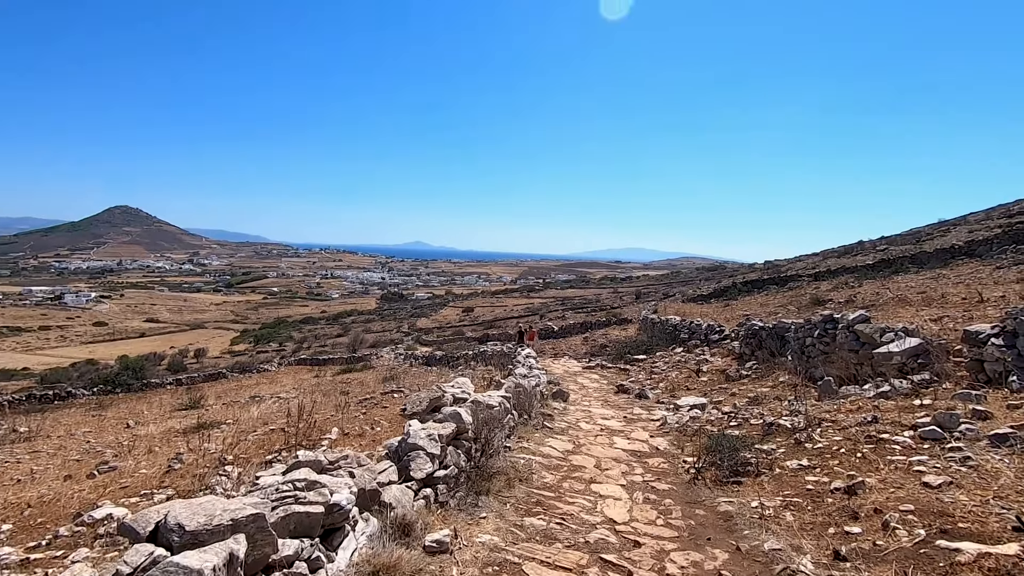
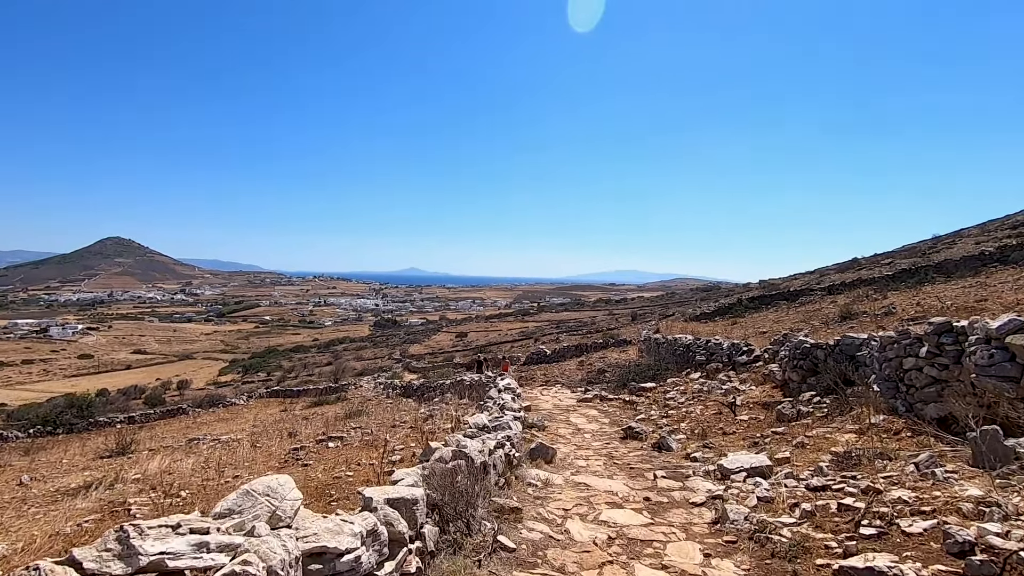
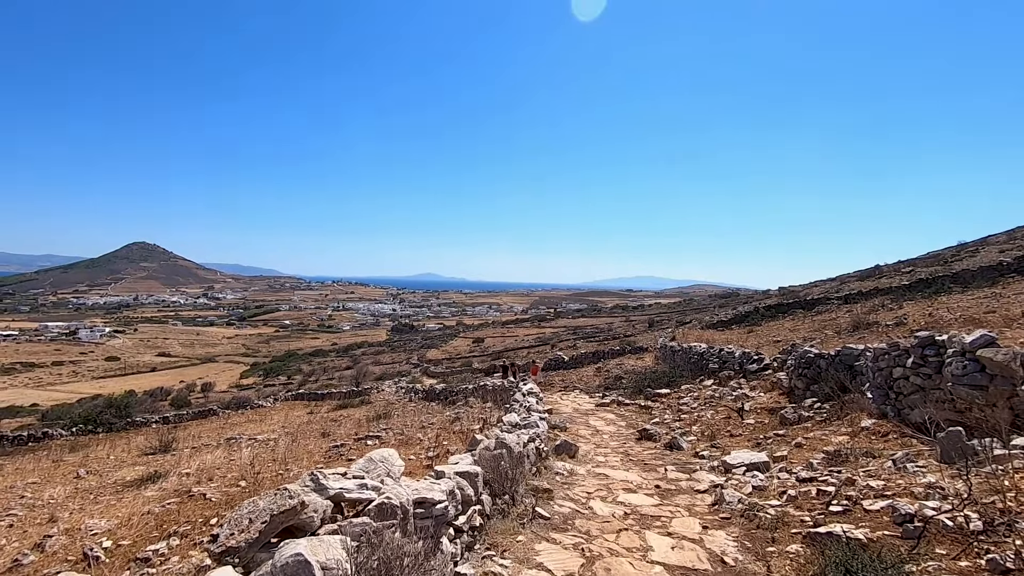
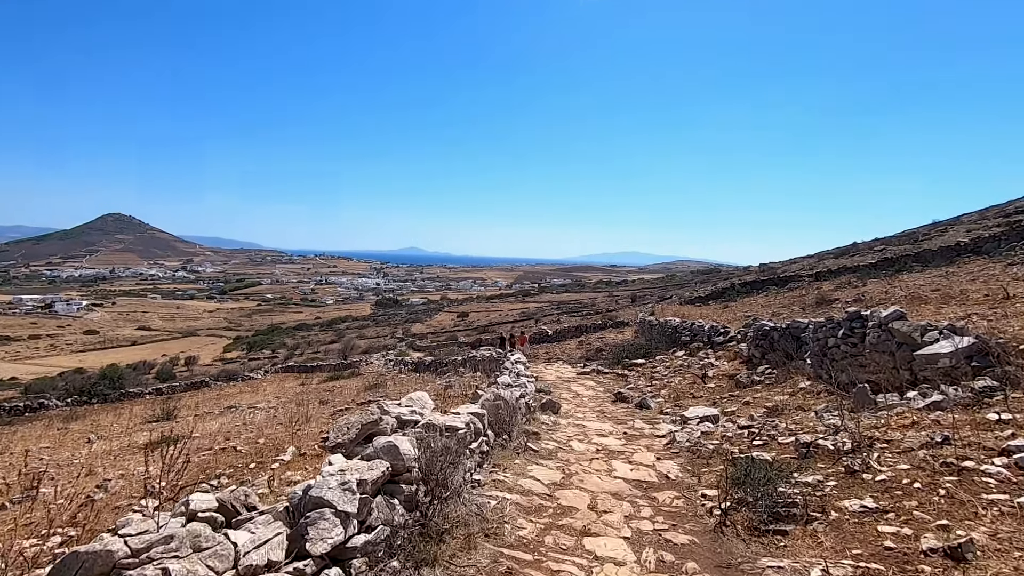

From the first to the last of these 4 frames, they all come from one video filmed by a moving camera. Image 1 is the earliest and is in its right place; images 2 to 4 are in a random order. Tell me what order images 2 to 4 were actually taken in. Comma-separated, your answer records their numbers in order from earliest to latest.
4, 3, 2
